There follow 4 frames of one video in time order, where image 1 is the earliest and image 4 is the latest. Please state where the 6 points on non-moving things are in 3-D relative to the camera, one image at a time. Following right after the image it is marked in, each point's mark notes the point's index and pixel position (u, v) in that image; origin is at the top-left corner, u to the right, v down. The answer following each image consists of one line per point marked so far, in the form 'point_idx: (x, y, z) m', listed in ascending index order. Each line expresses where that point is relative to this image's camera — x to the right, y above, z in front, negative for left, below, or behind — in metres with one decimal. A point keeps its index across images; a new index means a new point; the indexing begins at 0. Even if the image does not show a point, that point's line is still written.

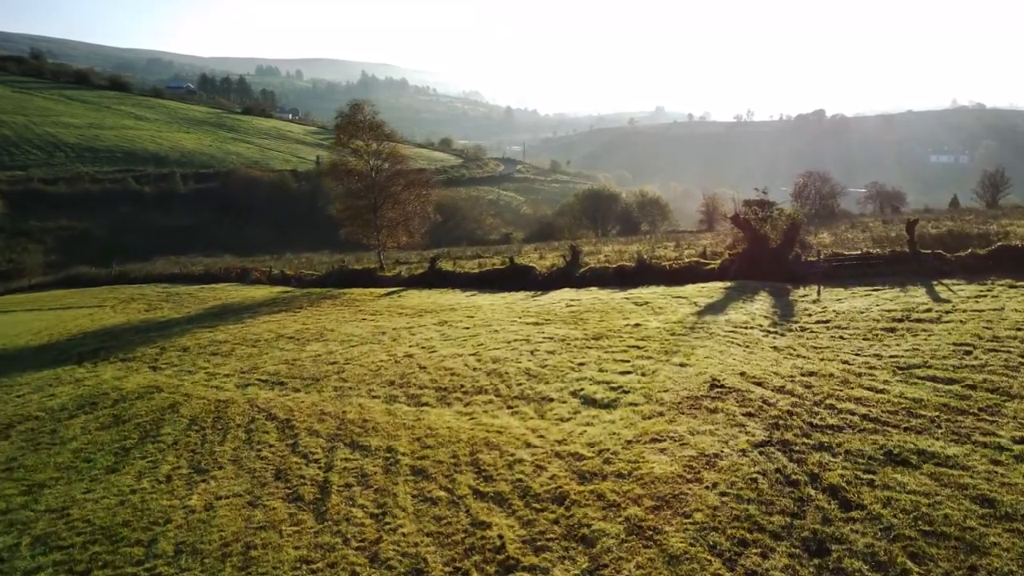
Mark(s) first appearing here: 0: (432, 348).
0: (-1.4, -1.1, +14.1) m
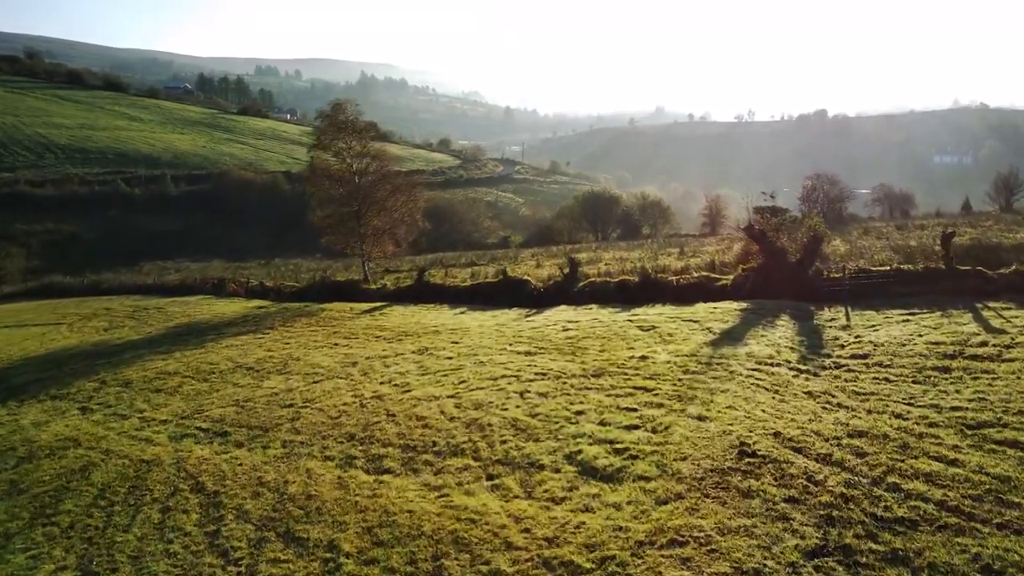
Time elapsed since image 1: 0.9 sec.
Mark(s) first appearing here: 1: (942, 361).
0: (-1.6, -1.5, +12.1) m
1: (+6.1, -1.0, +11.2) m
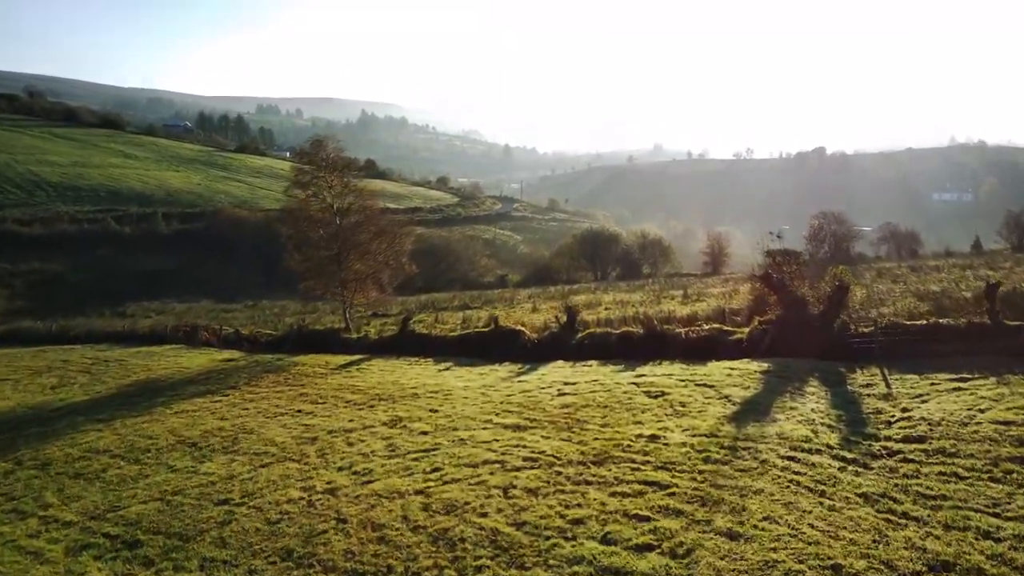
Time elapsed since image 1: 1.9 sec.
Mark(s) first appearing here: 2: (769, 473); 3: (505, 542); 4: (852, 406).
0: (-1.9, -2.4, +10.1) m
1: (+5.9, -1.9, +9.2) m
2: (+2.9, -2.1, +9.0) m
3: (-0.1, -2.5, +7.7) m
4: (+5.1, -1.8, +11.9) m
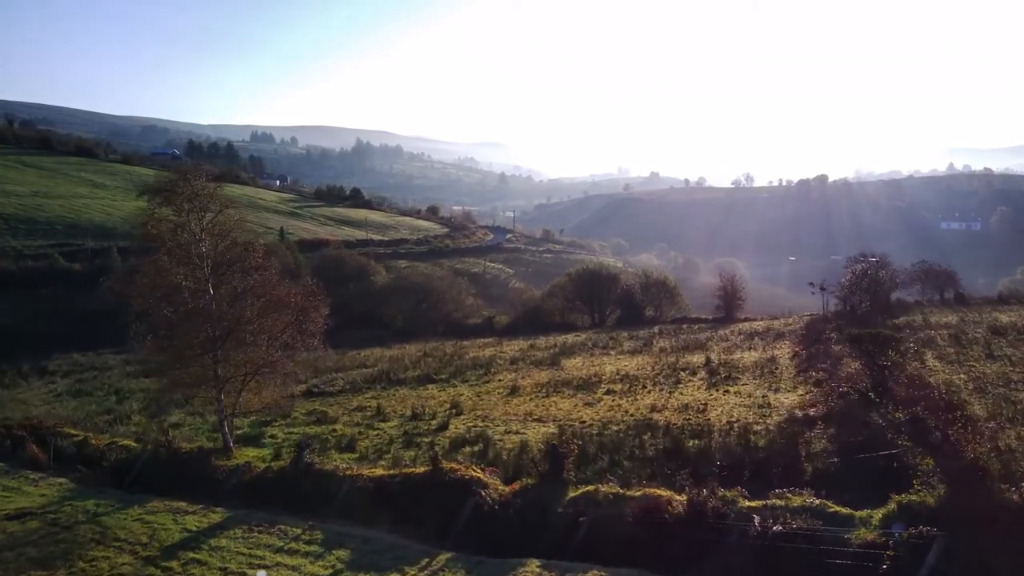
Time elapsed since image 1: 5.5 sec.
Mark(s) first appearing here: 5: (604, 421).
0: (-2.7, -4.0, +1.9) m
1: (+5.1, -3.4, +1.1) m
2: (+2.1, -3.7, +0.9) m
3: (-0.9, -4.0, -0.4) m
4: (+4.3, -3.4, +3.8) m
5: (+2.3, -3.1, +19.4) m
